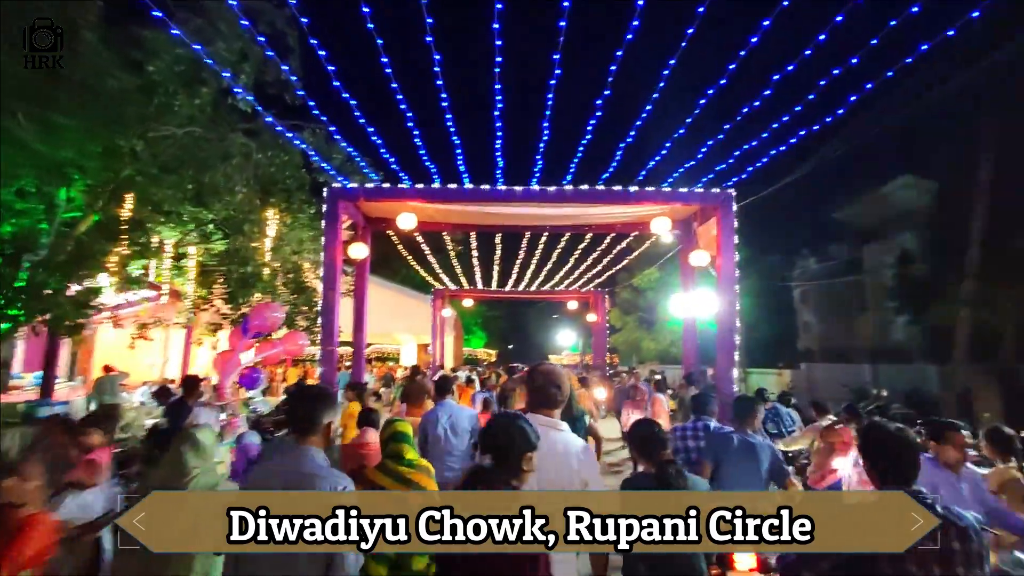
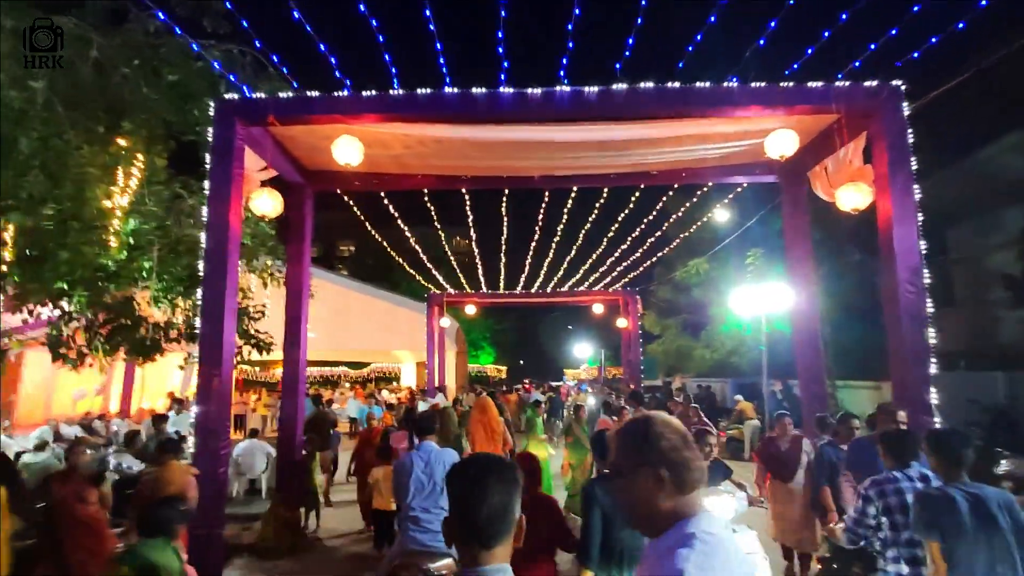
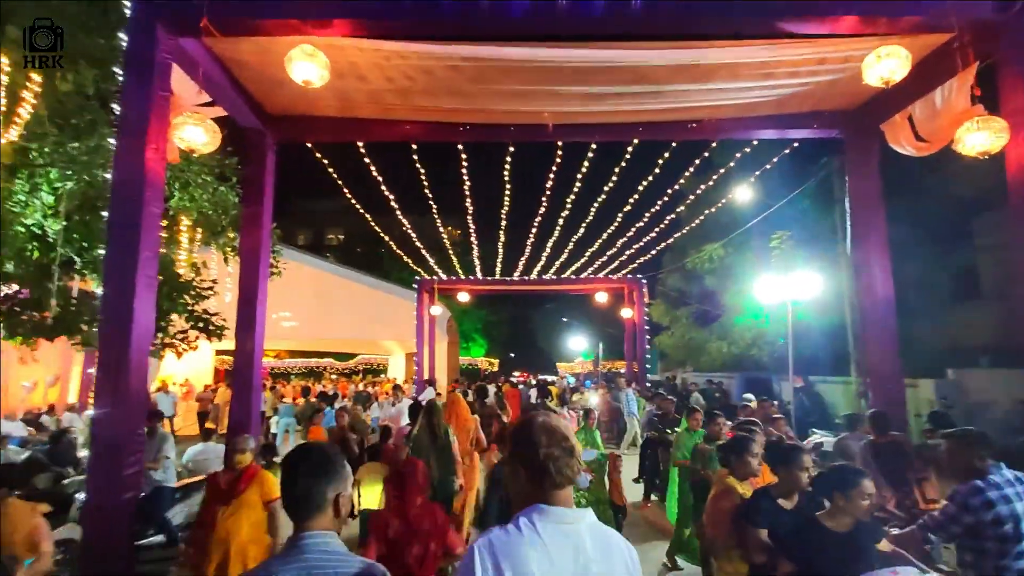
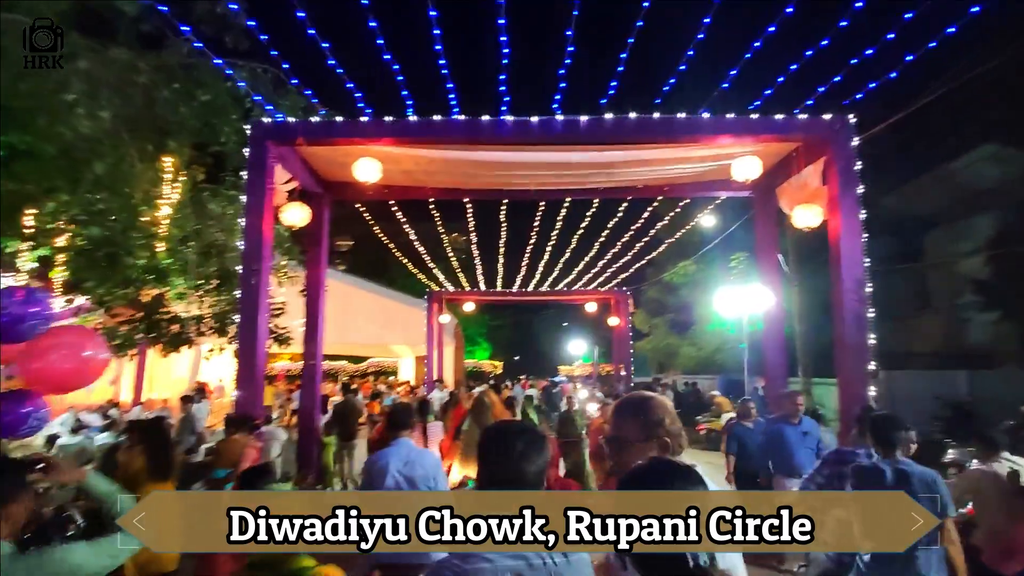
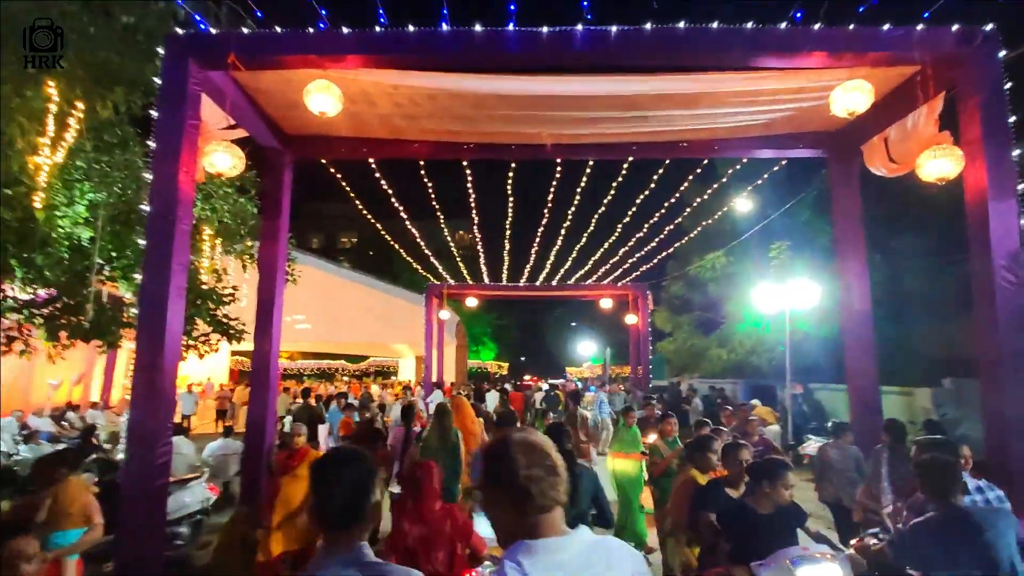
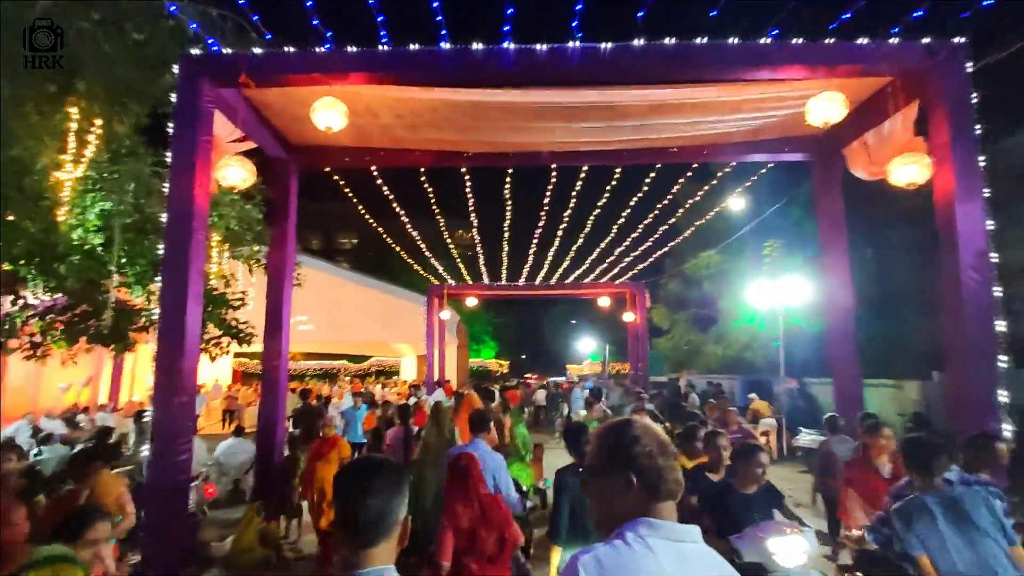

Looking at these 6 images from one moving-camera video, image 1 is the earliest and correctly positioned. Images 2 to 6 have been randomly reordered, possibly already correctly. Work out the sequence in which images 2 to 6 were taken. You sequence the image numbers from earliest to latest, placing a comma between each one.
4, 2, 6, 5, 3
